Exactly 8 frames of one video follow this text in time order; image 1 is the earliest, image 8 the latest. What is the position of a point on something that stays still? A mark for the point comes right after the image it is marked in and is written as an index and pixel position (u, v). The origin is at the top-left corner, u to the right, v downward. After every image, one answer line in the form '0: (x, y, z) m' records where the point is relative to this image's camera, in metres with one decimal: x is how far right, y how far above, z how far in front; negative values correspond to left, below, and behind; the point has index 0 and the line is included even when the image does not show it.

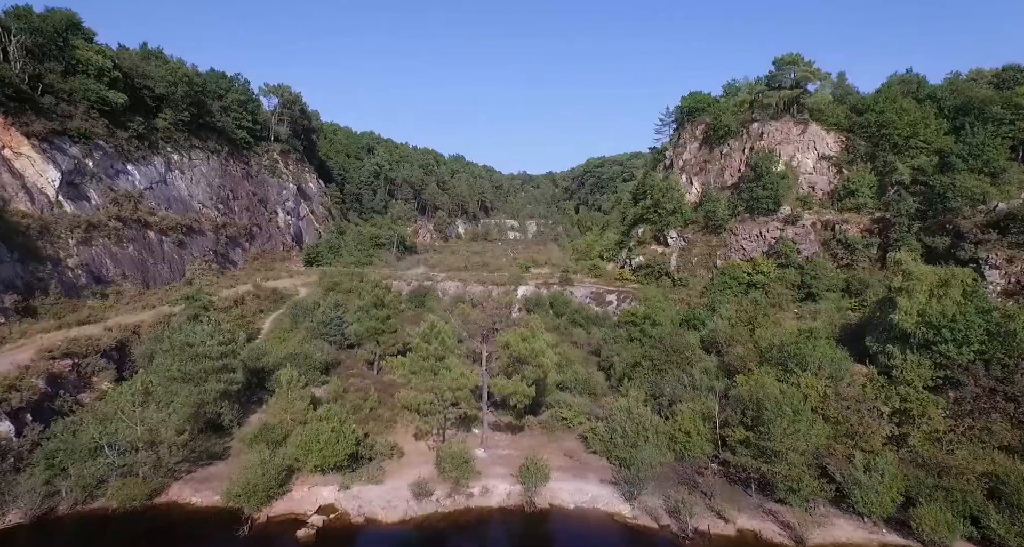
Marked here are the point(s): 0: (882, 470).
0: (+13.3, -7.1, +19.4) m
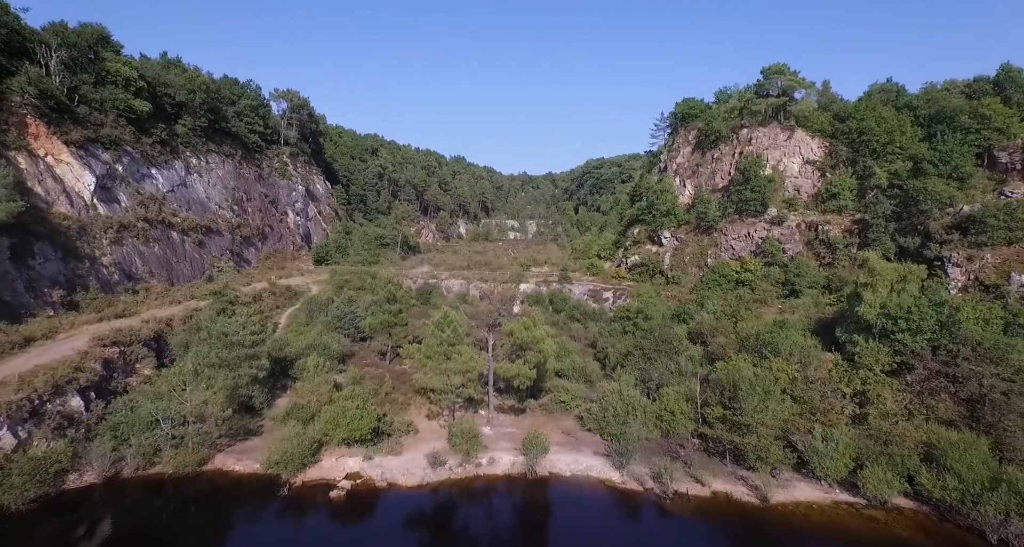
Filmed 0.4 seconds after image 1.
0: (+13.5, -6.9, +22.3) m
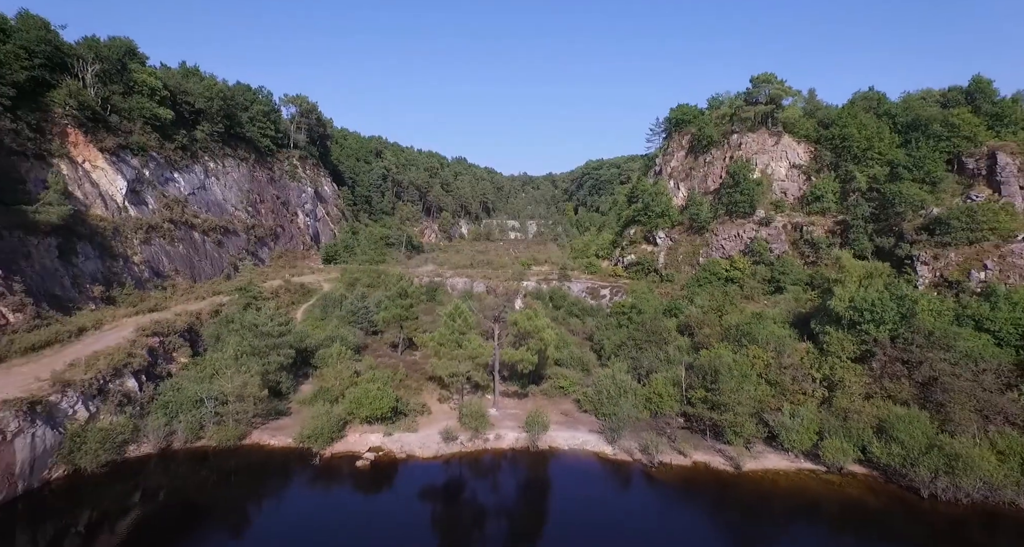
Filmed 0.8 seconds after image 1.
0: (+13.7, -6.8, +25.3) m
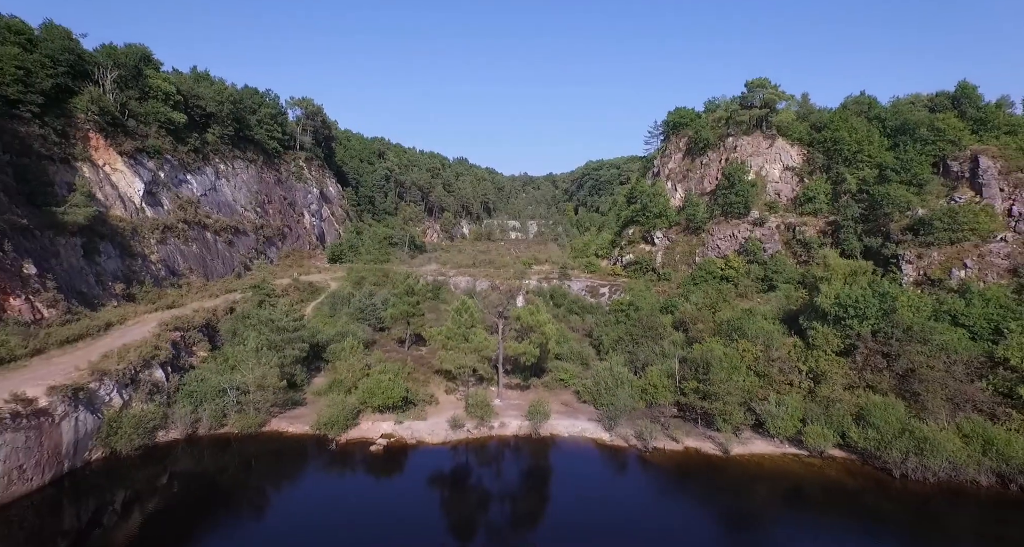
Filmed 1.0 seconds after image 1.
0: (+13.9, -6.6, +27.0) m
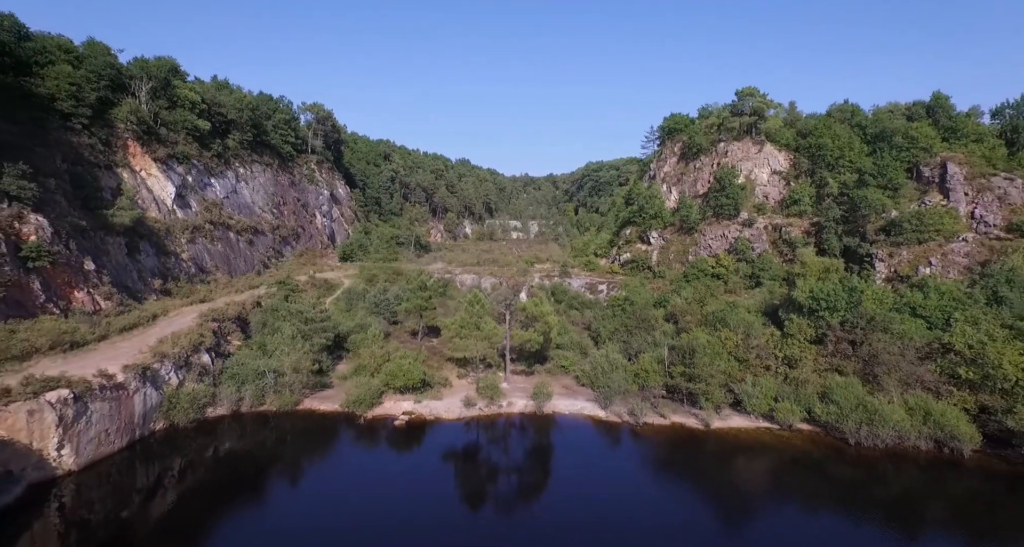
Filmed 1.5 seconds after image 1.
0: (+14.3, -6.4, +30.6) m
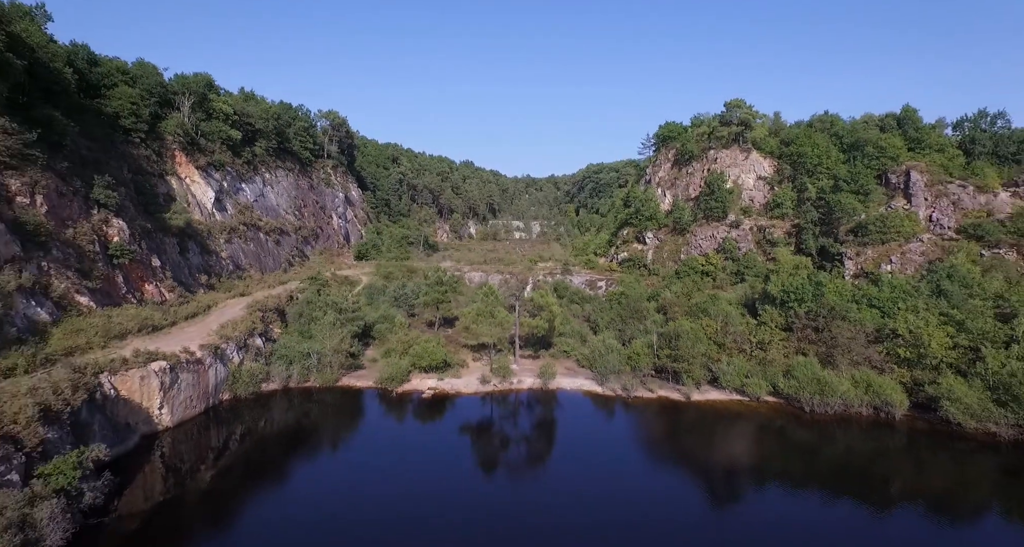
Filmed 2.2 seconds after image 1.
0: (+14.9, -6.1, +35.7) m
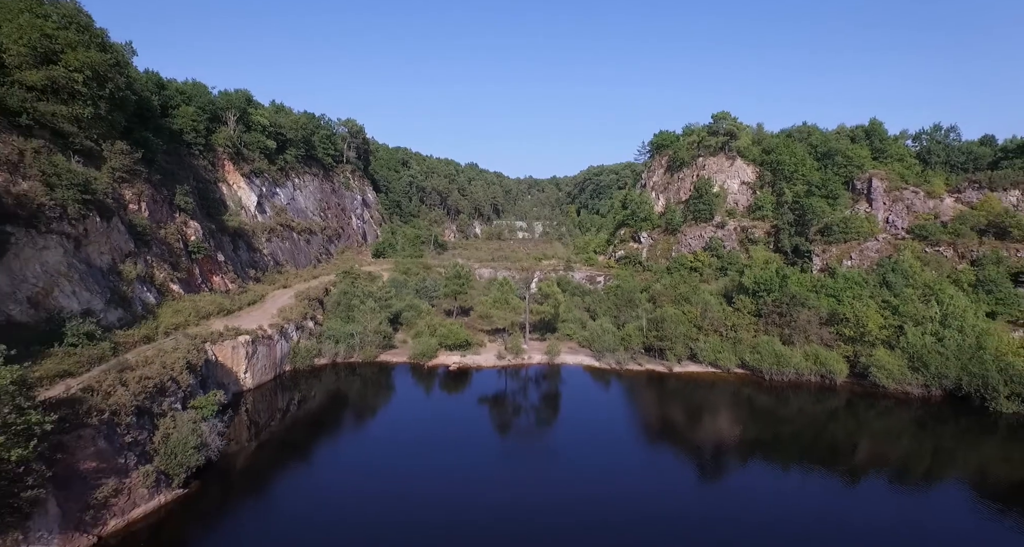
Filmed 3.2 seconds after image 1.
0: (+15.8, -5.6, +42.5) m
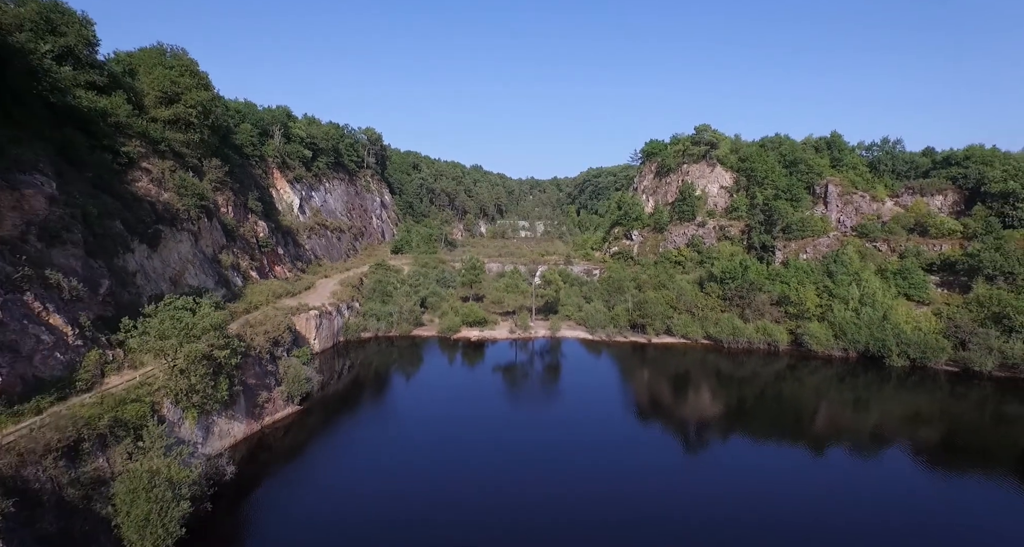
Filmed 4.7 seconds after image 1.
0: (+16.7, -4.7, +52.0) m
